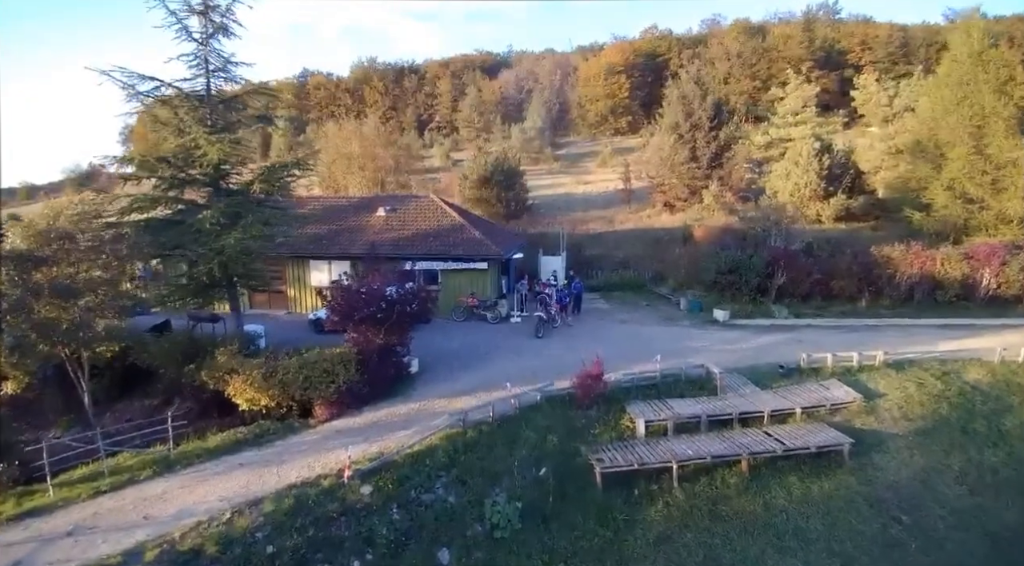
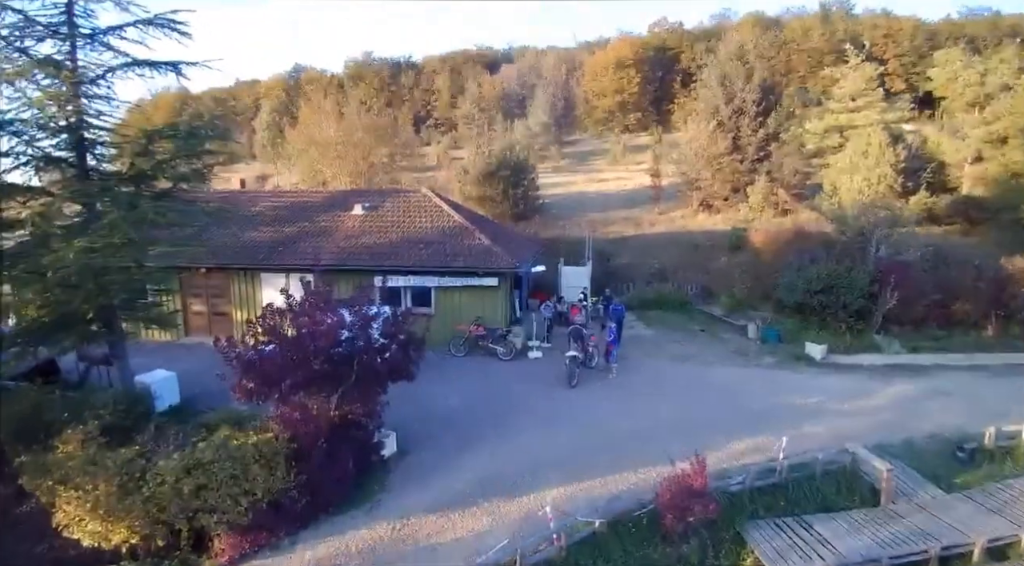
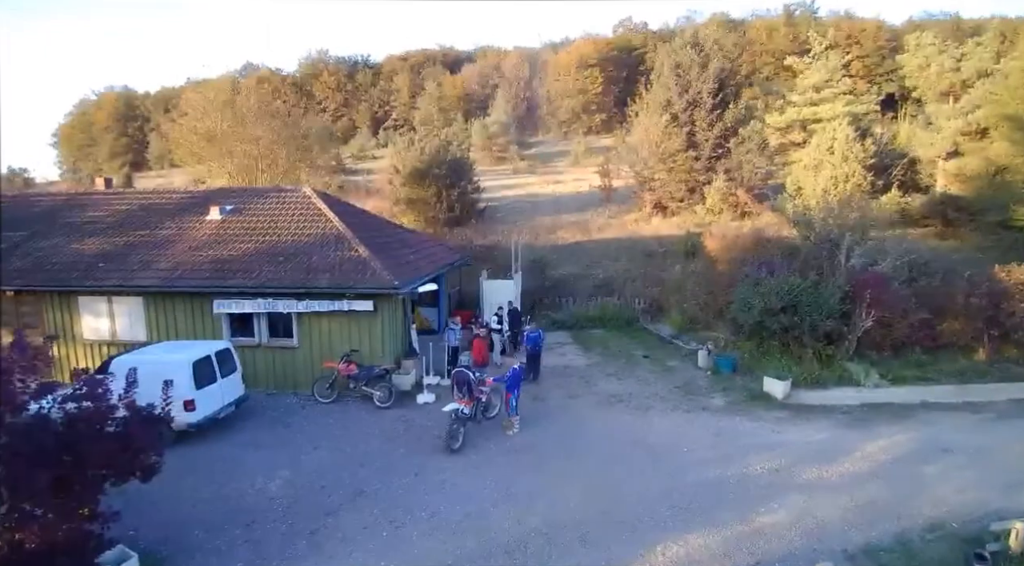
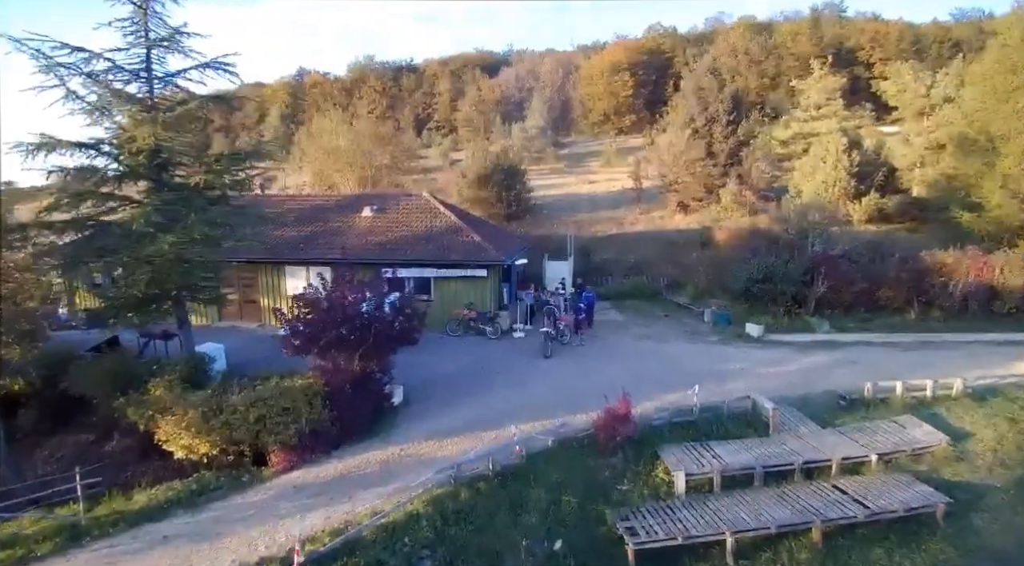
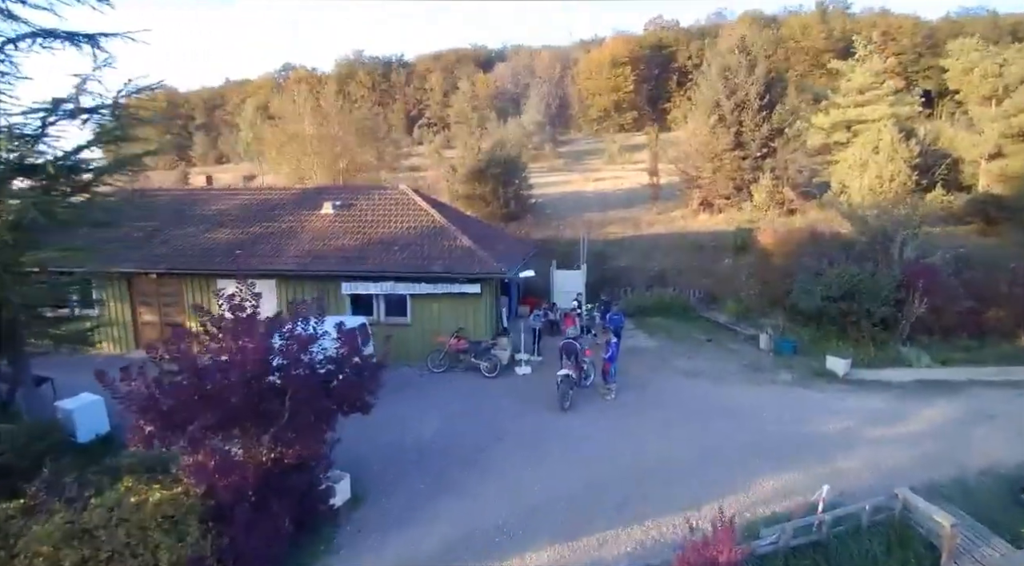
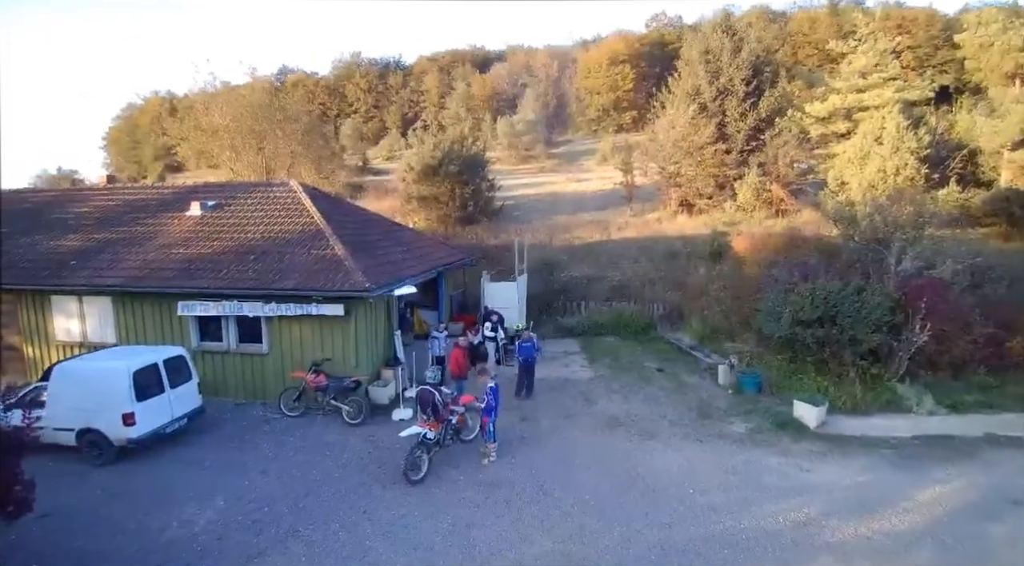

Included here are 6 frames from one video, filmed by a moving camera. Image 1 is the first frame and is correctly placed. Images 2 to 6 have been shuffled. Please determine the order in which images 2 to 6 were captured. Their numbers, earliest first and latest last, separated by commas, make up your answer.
4, 2, 5, 3, 6
